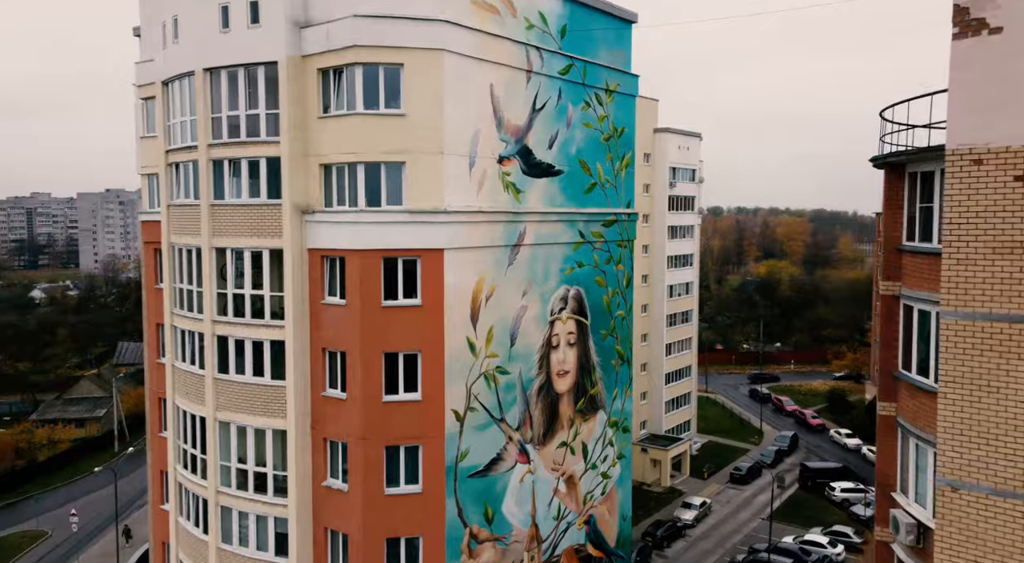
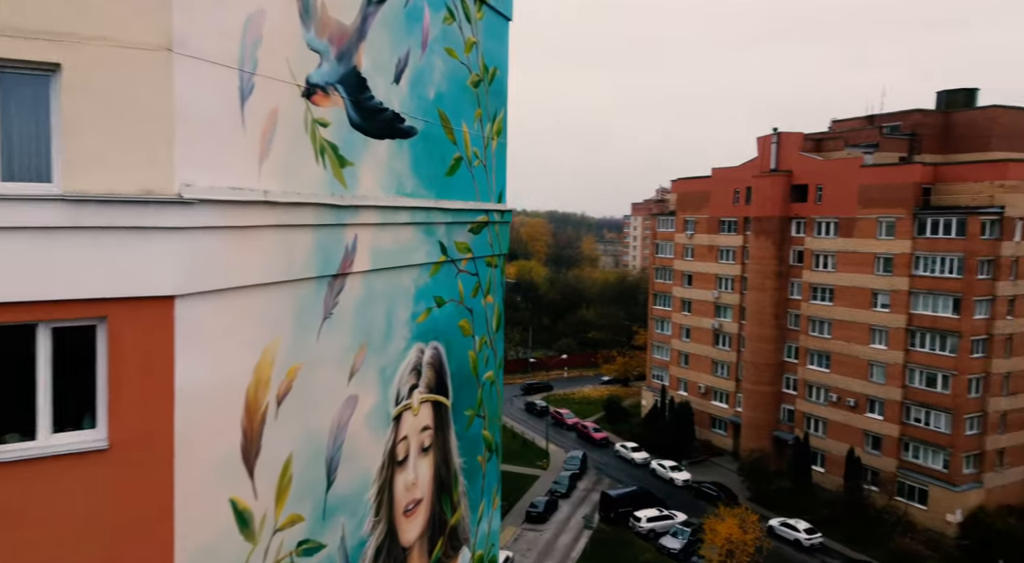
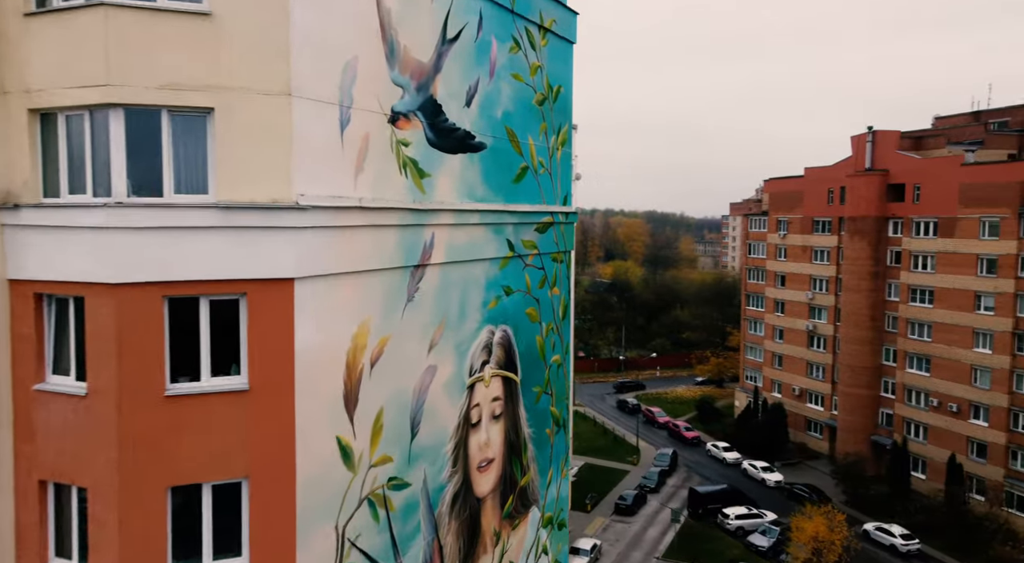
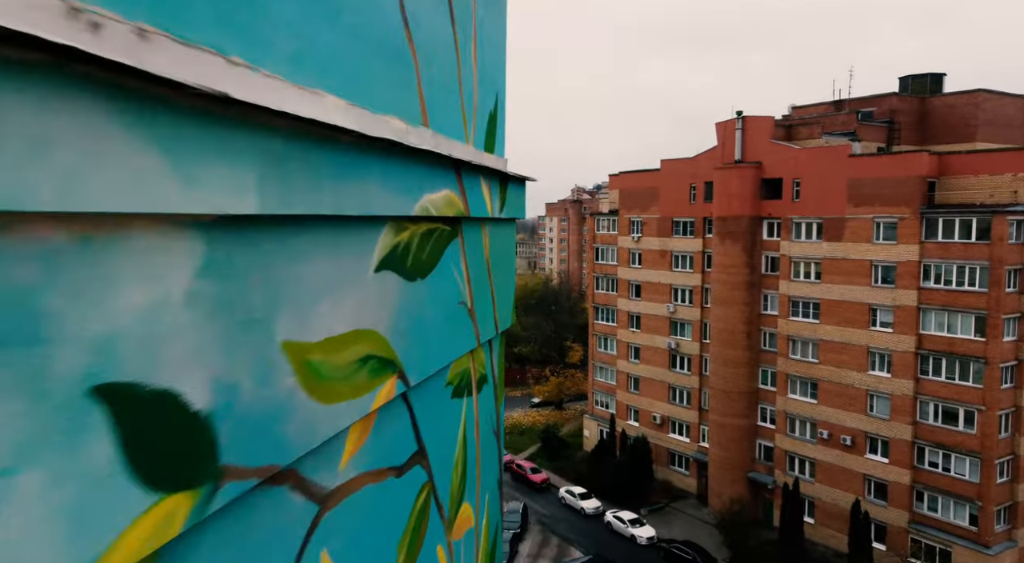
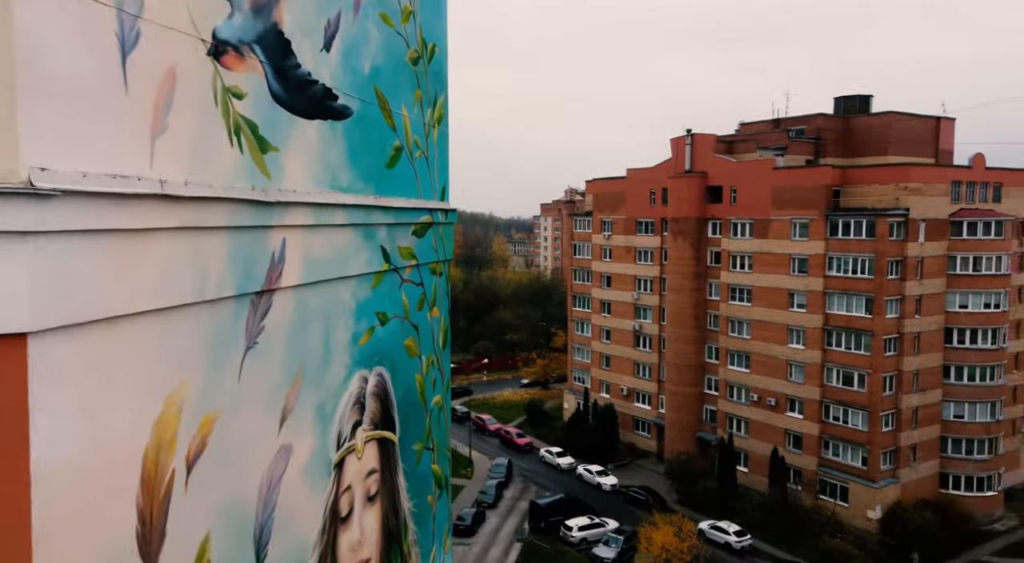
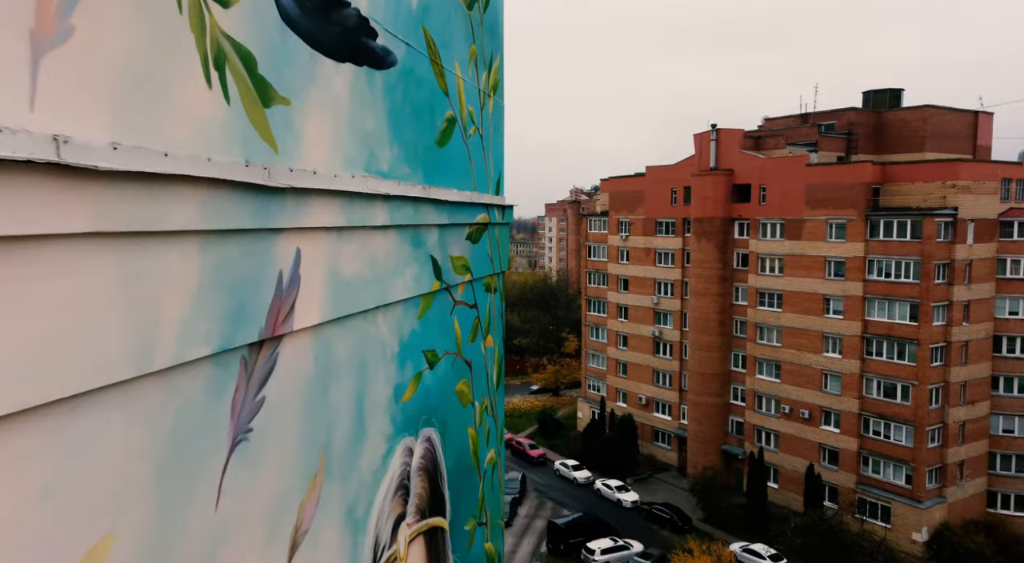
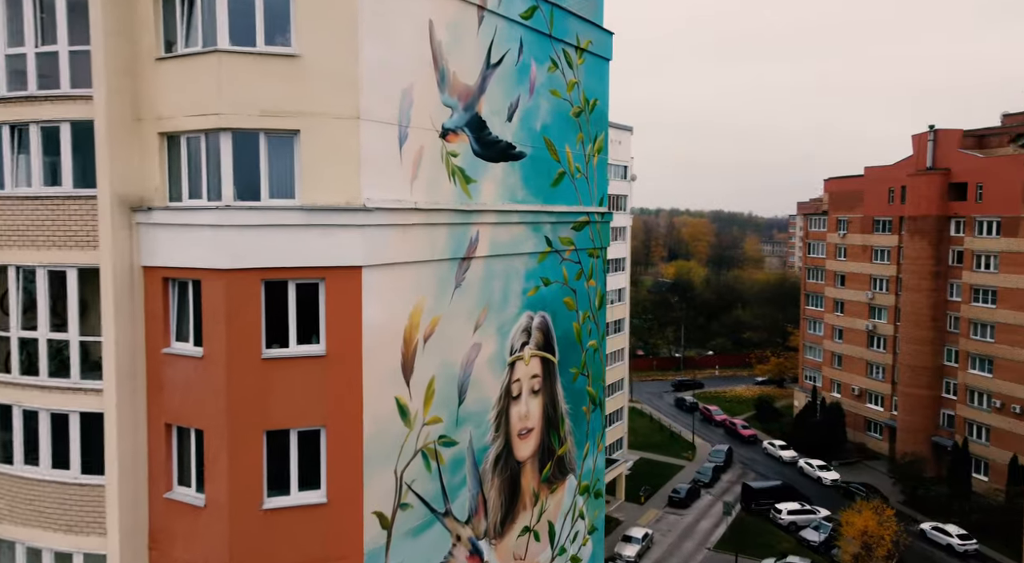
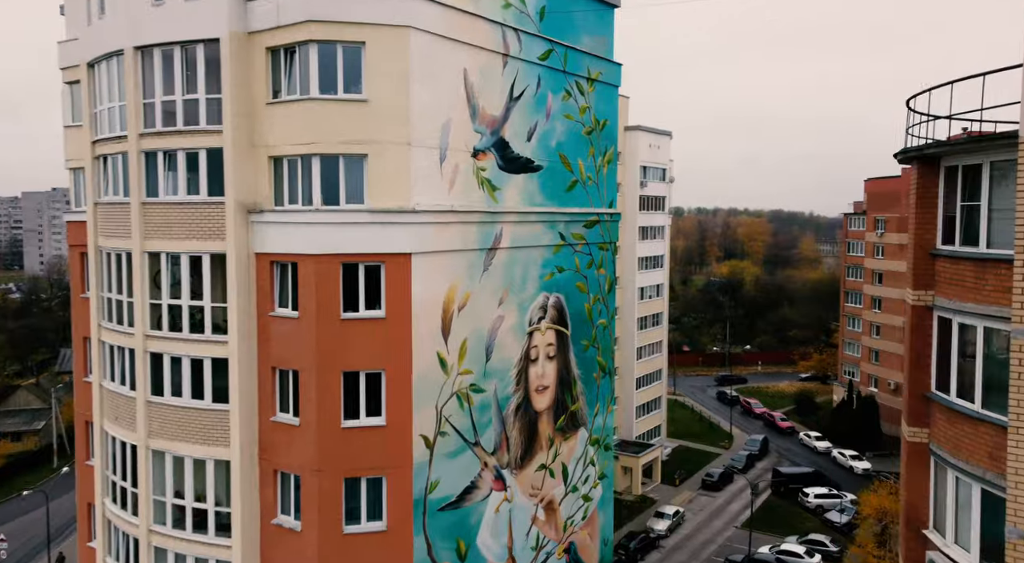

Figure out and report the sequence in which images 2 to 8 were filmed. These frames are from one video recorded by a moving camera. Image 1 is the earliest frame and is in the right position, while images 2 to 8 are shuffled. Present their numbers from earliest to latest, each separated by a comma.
8, 7, 3, 2, 5, 6, 4
